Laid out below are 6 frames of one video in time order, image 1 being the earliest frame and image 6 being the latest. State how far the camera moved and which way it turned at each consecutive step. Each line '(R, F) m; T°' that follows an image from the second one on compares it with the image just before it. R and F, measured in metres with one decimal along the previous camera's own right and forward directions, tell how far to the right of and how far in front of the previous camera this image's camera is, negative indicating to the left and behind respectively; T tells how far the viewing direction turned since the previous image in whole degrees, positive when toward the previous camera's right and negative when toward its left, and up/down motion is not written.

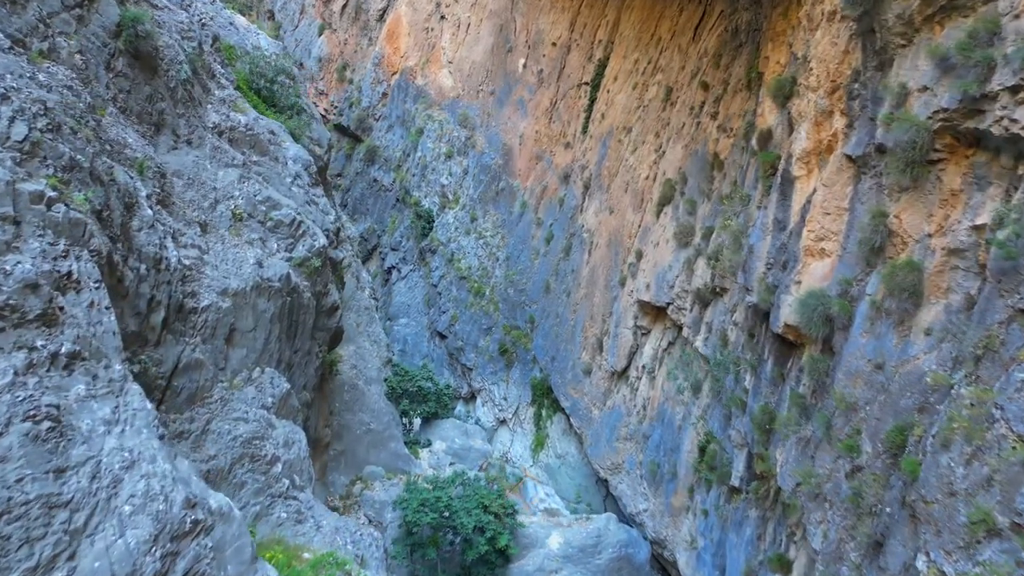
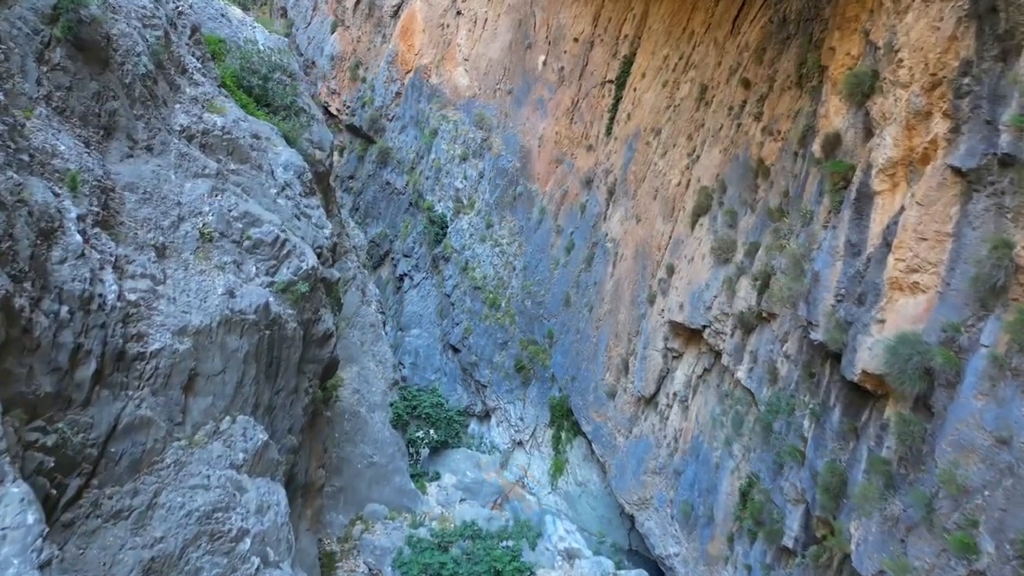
(0.0, +1.4) m; -1°
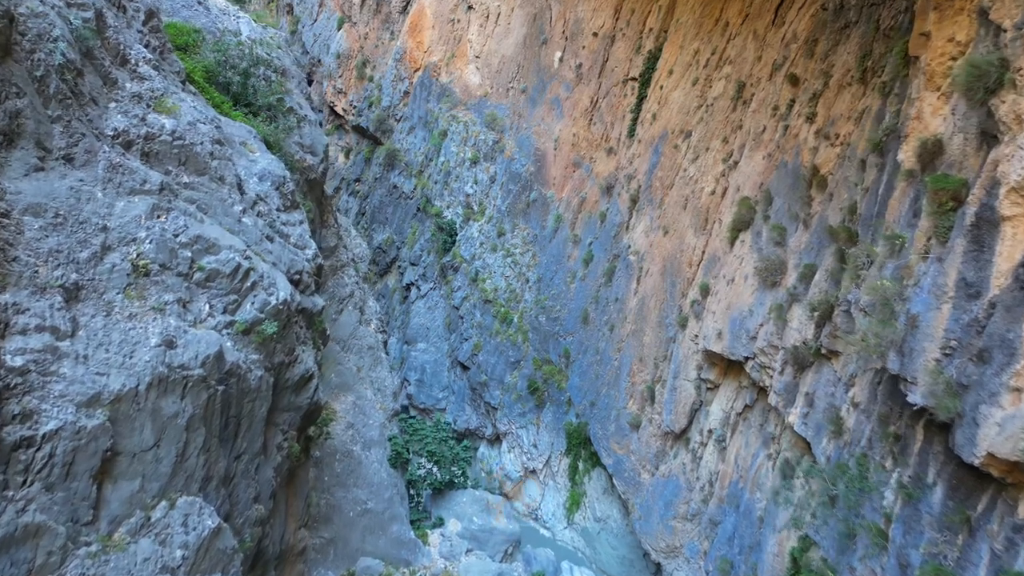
(0.0, +1.6) m; -1°
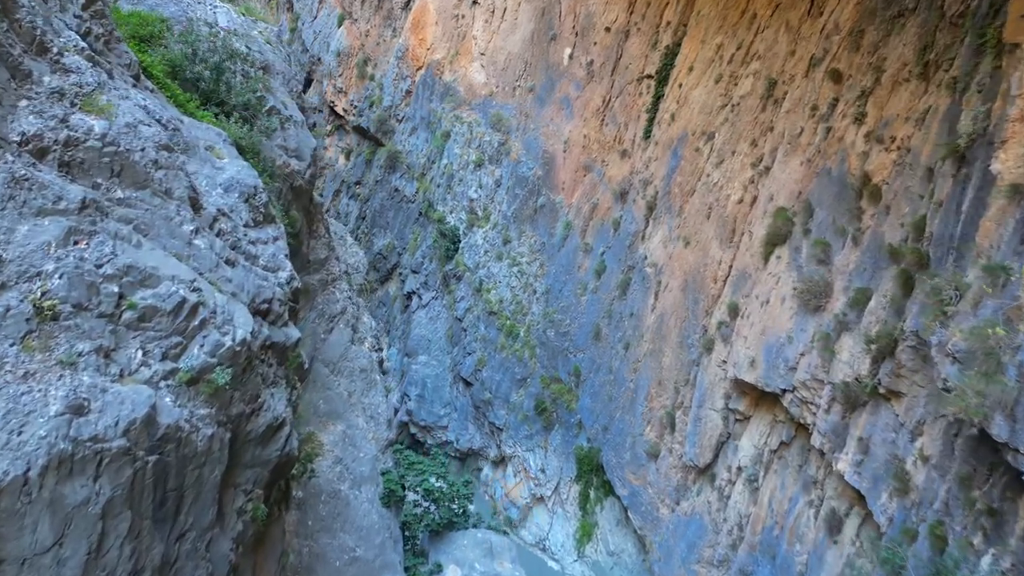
(0.0, +1.3) m; 0°
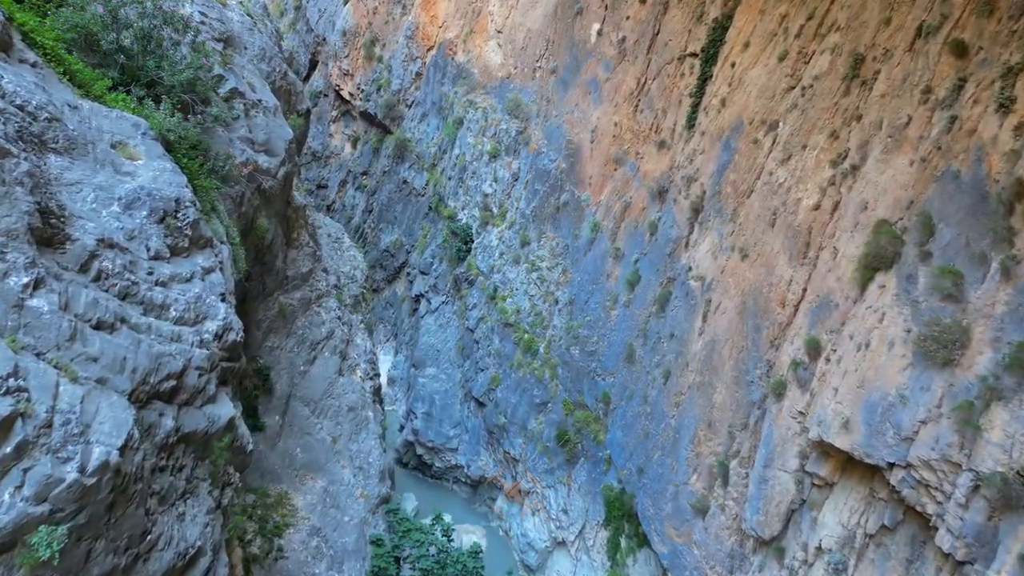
(-0.1, +2.3) m; -1°
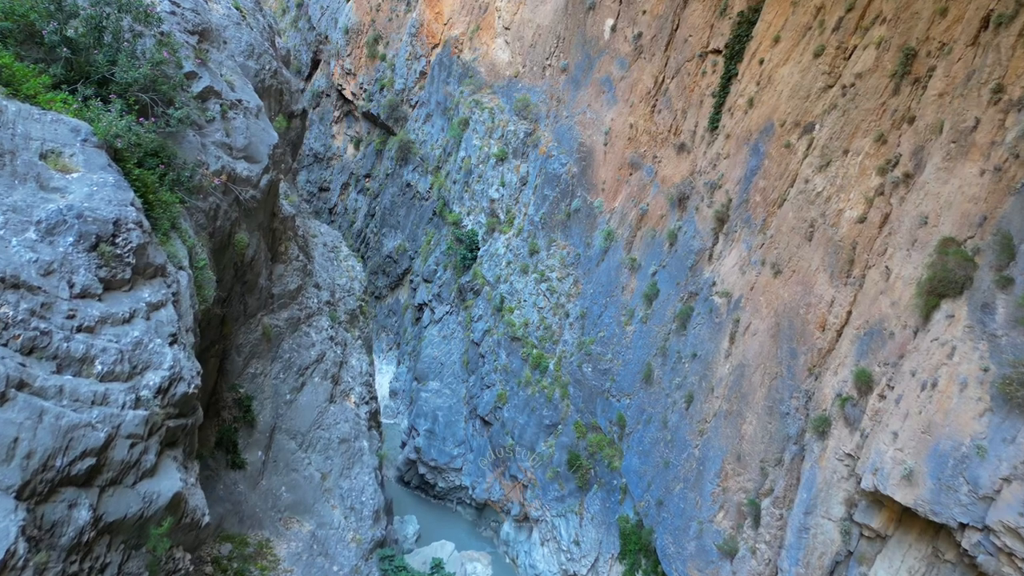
(0.0, +1.0) m; -1°
